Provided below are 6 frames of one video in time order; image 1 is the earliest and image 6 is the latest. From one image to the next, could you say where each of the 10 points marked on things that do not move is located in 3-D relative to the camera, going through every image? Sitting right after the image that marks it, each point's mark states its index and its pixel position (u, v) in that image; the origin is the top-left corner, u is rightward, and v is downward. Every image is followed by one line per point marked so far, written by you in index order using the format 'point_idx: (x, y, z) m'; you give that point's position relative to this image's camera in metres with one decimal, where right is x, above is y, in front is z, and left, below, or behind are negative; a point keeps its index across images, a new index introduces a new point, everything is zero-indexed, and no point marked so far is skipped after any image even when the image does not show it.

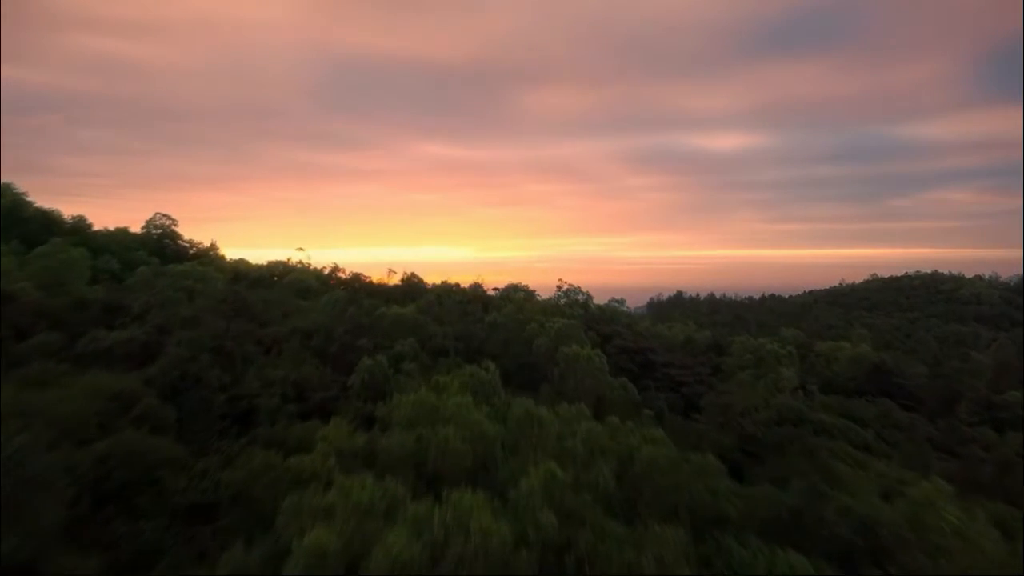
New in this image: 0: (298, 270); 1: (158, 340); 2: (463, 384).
0: (-10.8, +1.0, +19.3) m
1: (-8.8, -1.3, +9.5) m
2: (-1.2, -2.5, +9.5) m
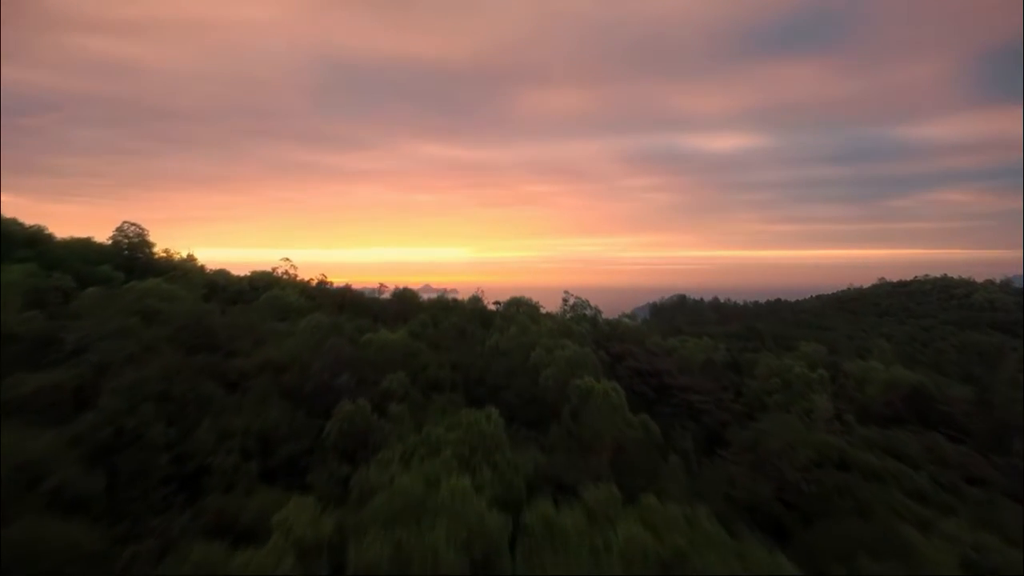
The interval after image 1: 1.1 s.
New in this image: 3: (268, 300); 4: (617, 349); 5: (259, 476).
0: (-10.7, +0.4, +17.8) m
1: (-8.7, -1.9, +8.0) m
2: (-1.1, -3.2, +8.0) m
3: (-9.0, -0.4, +14.0) m
4: (+4.5, -2.6, +16.3) m
5: (-5.0, -3.7, +7.5) m
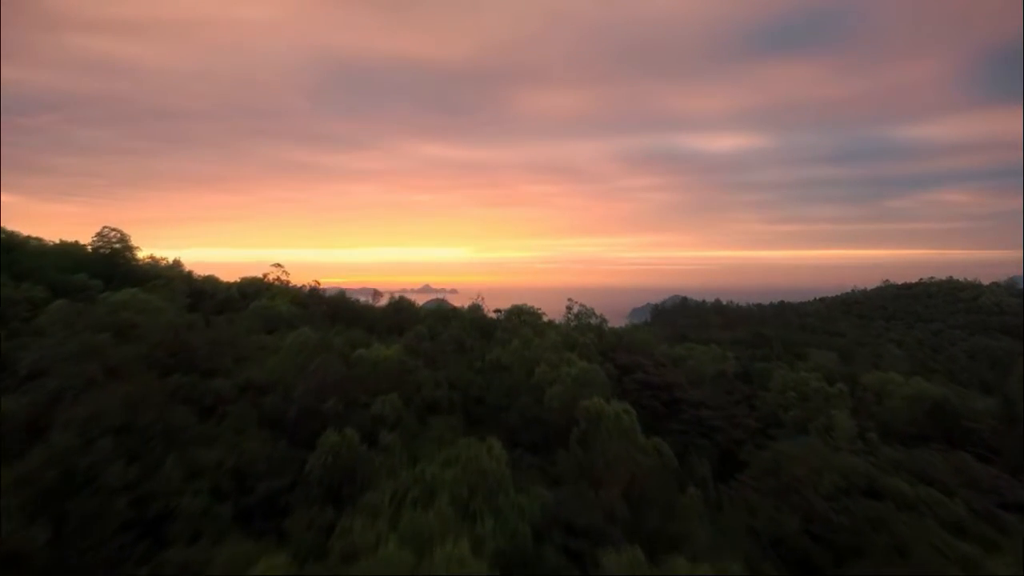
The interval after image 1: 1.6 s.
0: (-10.7, 0.0, +17.0) m
1: (-8.6, -2.3, +7.2) m
2: (-1.0, -3.5, +7.2) m
3: (-8.9, -0.8, +13.2) m
4: (+4.5, -2.9, +15.5) m
5: (-4.9, -4.1, +6.7) m
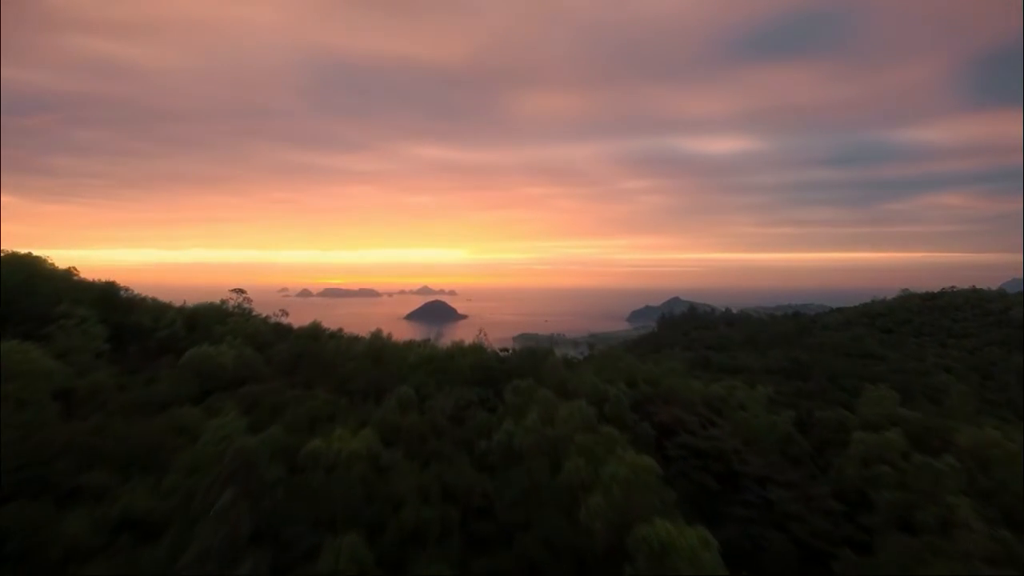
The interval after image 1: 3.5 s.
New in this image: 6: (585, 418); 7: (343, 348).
0: (-10.3, -1.2, +13.8) m
1: (-8.2, -3.5, +4.0) m
2: (-0.6, -4.7, +4.1) m
3: (-8.6, -2.0, +10.0) m
4: (+4.9, -4.2, +12.4) m
5: (-4.5, -5.3, +3.6) m
6: (+1.7, -3.1, +8.9) m
7: (-5.4, -2.0, +12.0) m
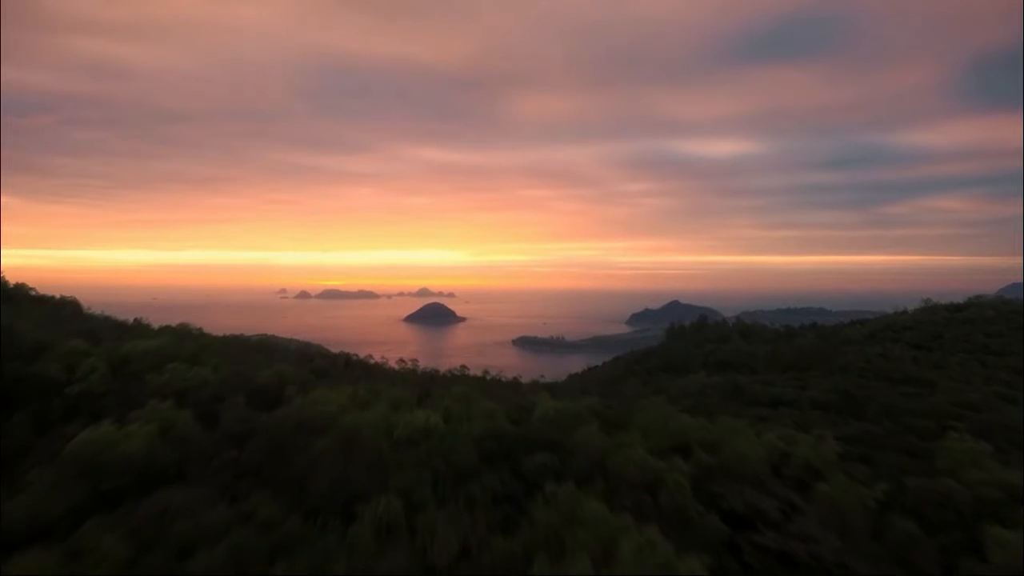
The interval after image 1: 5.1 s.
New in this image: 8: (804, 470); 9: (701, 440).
0: (-9.8, -2.3, +10.7) m
1: (-7.7, -4.5, +0.9) m
2: (0.0, -5.8, +1.0) m
3: (-8.0, -3.1, +7.0) m
4: (+5.4, -5.3, +9.3) m
5: (-3.9, -6.3, +0.5) m
6: (+2.2, -4.2, +5.8) m
7: (-4.9, -3.1, +9.0) m
8: (+9.4, -5.8, +12.0) m
9: (+5.4, -4.4, +11.0) m
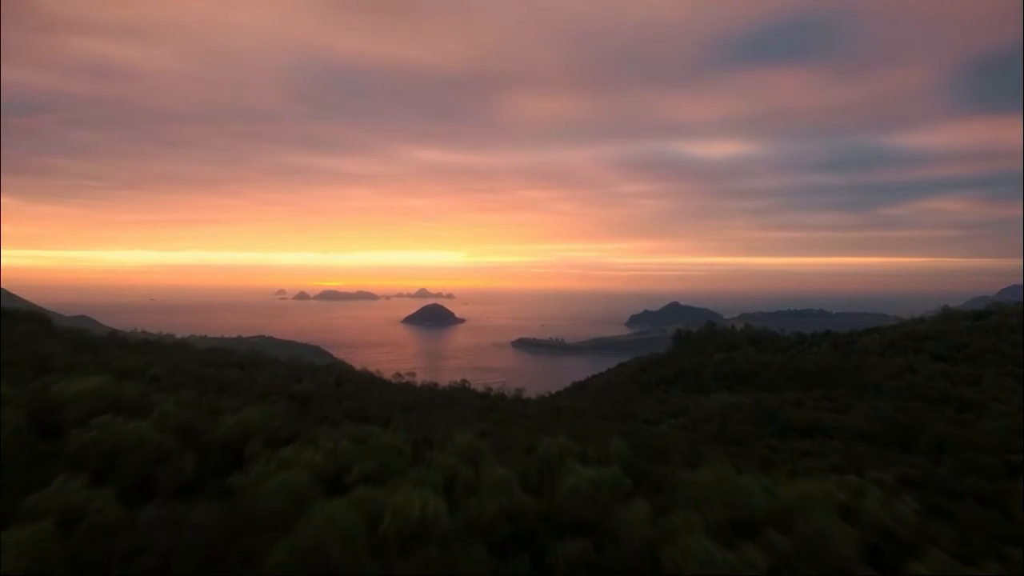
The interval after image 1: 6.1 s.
0: (-9.3, -3.0, +8.5) m
1: (-7.2, -5.2, -1.3) m
2: (+0.4, -6.5, -1.2) m
3: (-7.6, -3.8, +4.7) m
4: (+5.9, -6.0, +7.1) m
5: (-3.5, -7.0, -1.8) m
6: (+2.7, -4.9, +3.6) m
7: (-4.4, -3.8, +6.7) m
8: (+9.8, -6.5, +9.8) m
9: (+5.9, -5.2, +8.8) m
